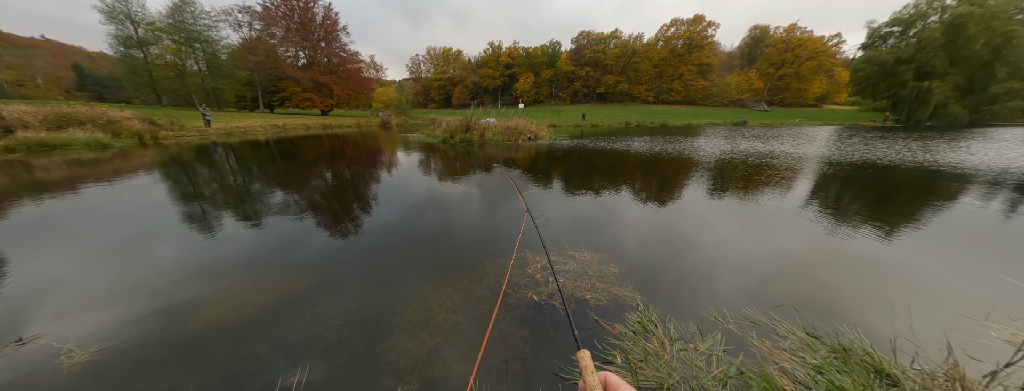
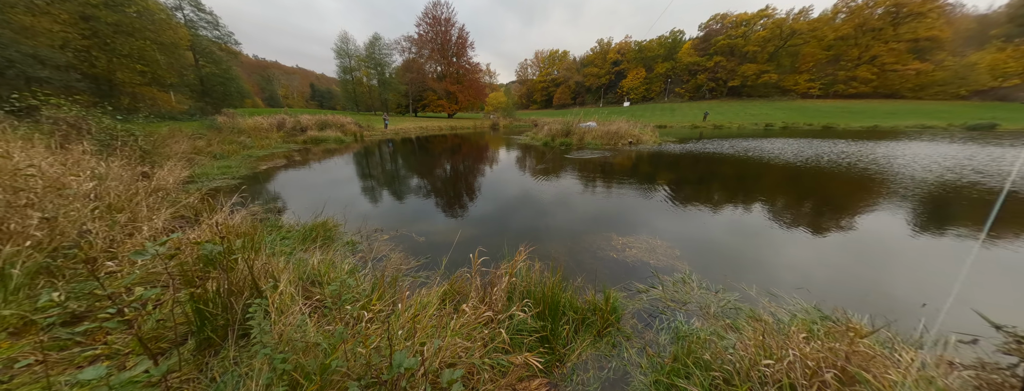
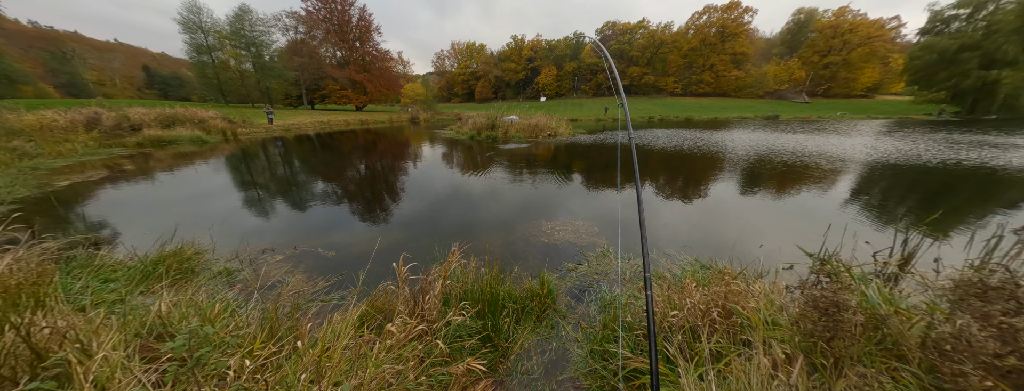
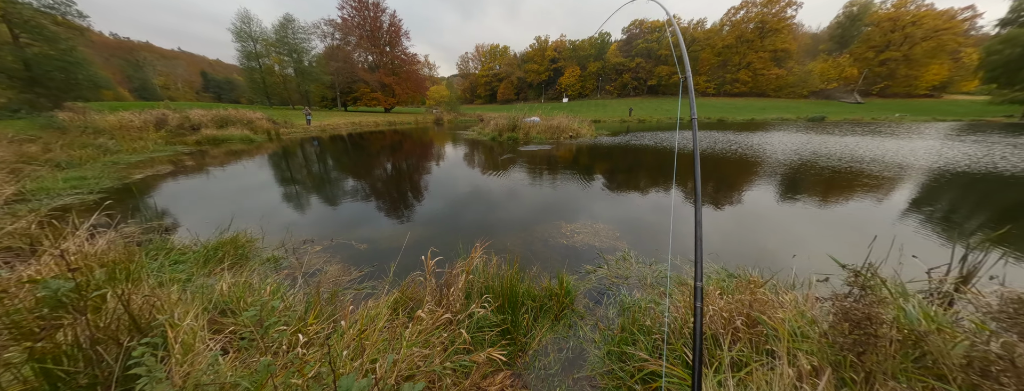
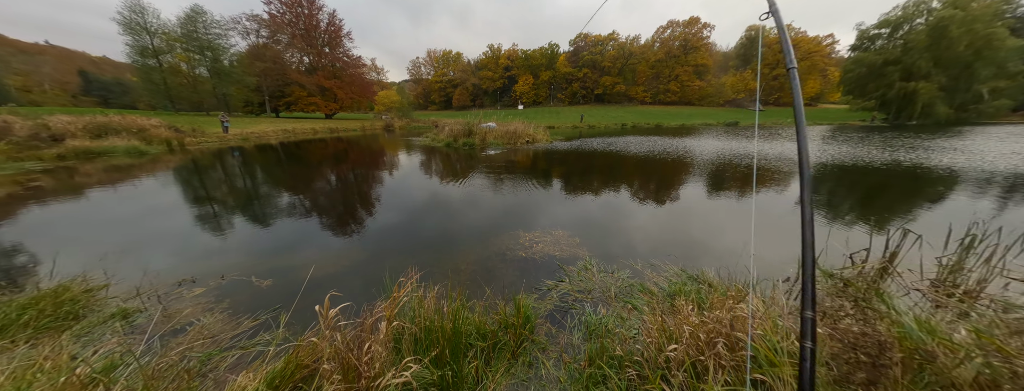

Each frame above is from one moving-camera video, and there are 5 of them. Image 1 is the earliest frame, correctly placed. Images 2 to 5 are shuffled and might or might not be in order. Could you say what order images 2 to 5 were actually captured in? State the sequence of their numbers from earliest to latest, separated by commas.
5, 3, 4, 2
